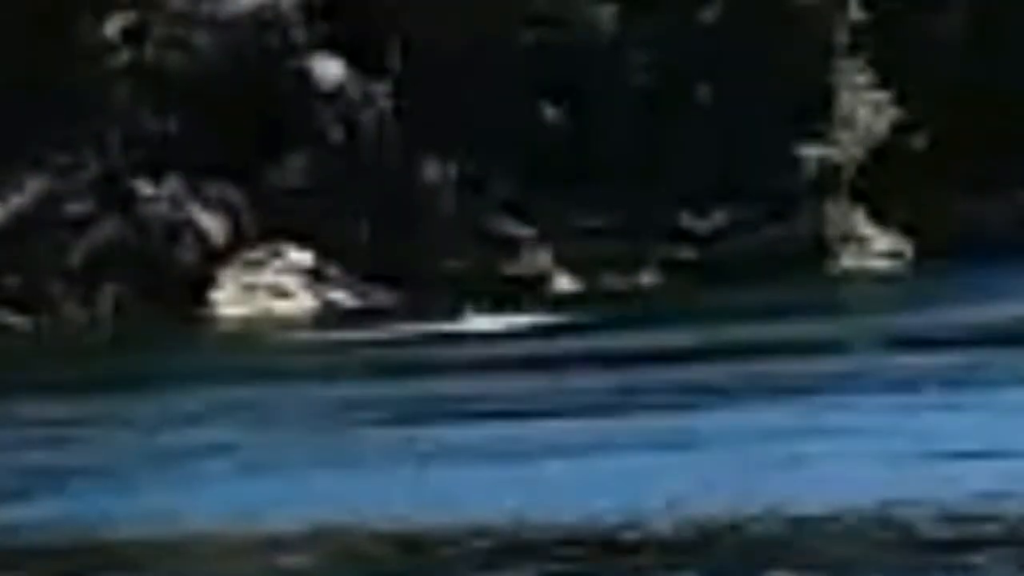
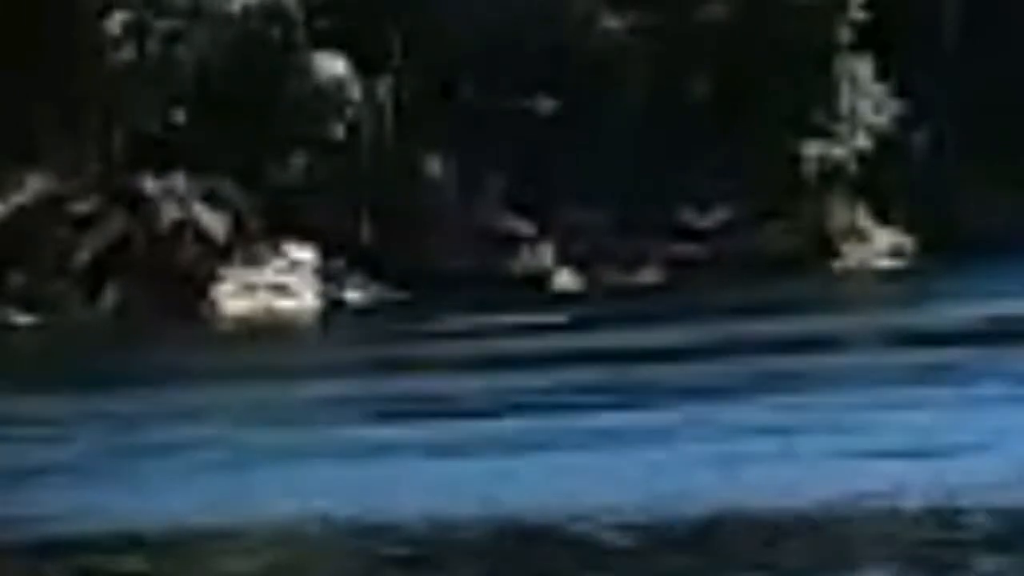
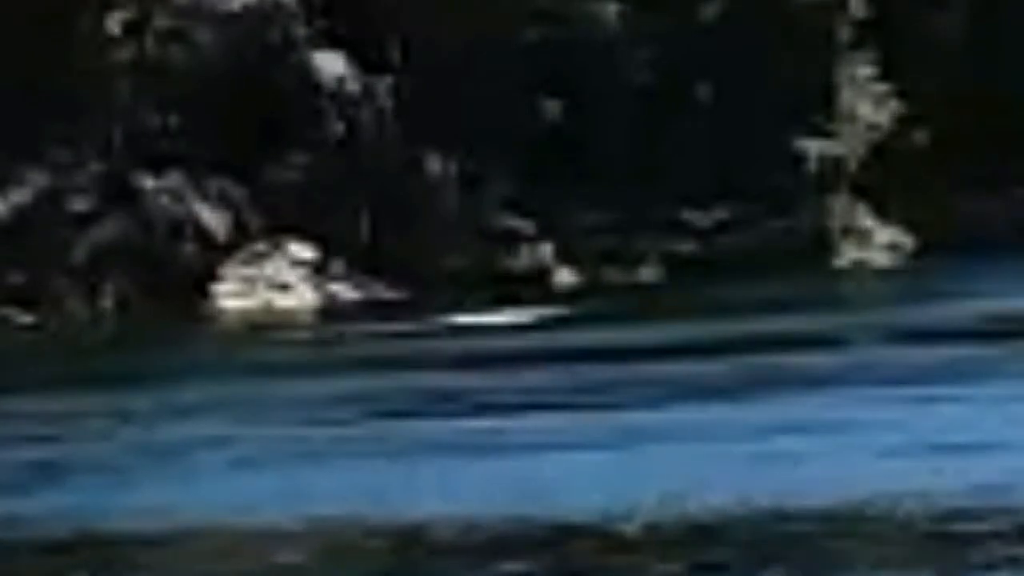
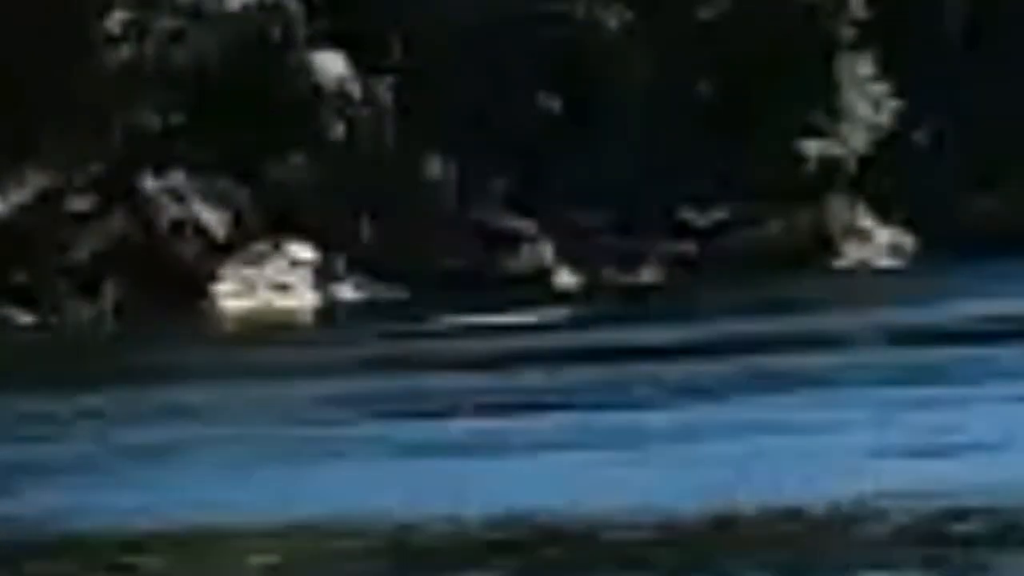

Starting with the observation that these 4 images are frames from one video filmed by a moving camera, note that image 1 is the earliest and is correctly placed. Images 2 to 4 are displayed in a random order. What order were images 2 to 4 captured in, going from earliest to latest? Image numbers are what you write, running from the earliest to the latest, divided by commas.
3, 4, 2
